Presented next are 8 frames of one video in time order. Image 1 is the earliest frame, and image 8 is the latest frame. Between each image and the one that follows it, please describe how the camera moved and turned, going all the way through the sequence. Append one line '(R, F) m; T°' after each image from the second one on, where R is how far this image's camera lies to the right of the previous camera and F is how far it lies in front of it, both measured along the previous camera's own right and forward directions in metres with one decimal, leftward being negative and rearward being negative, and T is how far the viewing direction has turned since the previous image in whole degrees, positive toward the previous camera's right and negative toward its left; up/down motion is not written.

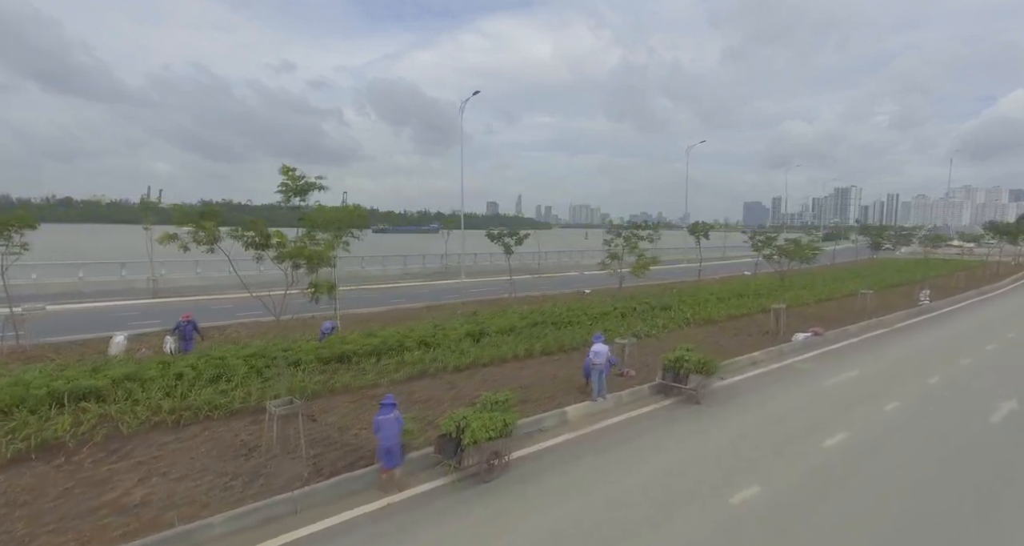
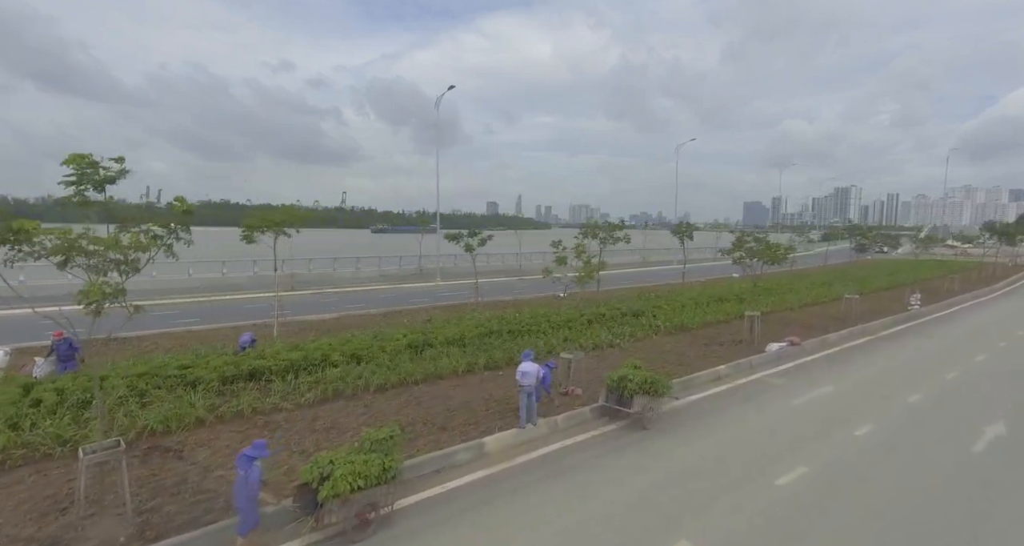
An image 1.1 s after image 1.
(+1.0, +0.9) m; 0°
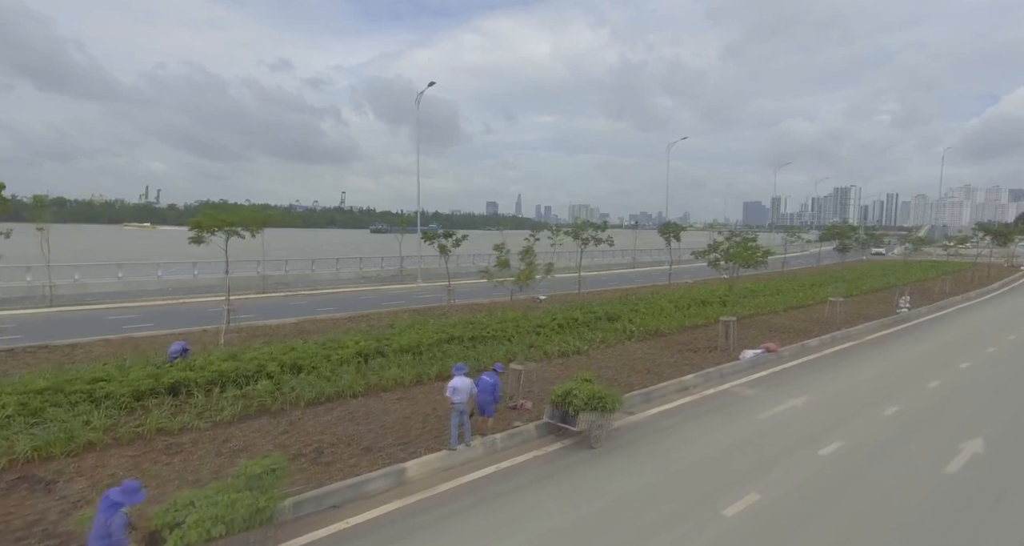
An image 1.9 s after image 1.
(+0.8, +0.6) m; 0°
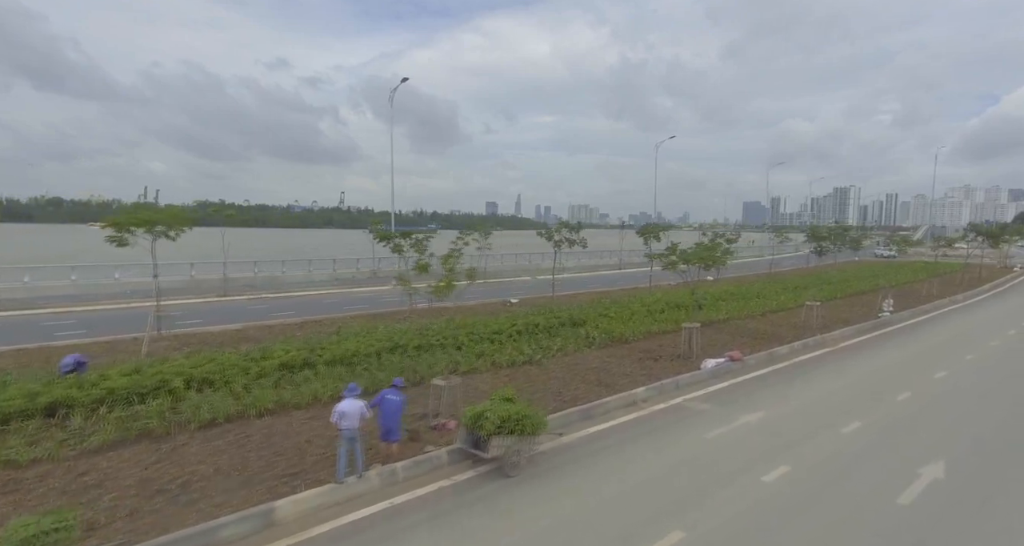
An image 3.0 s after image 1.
(+1.1, +0.7) m; 0°
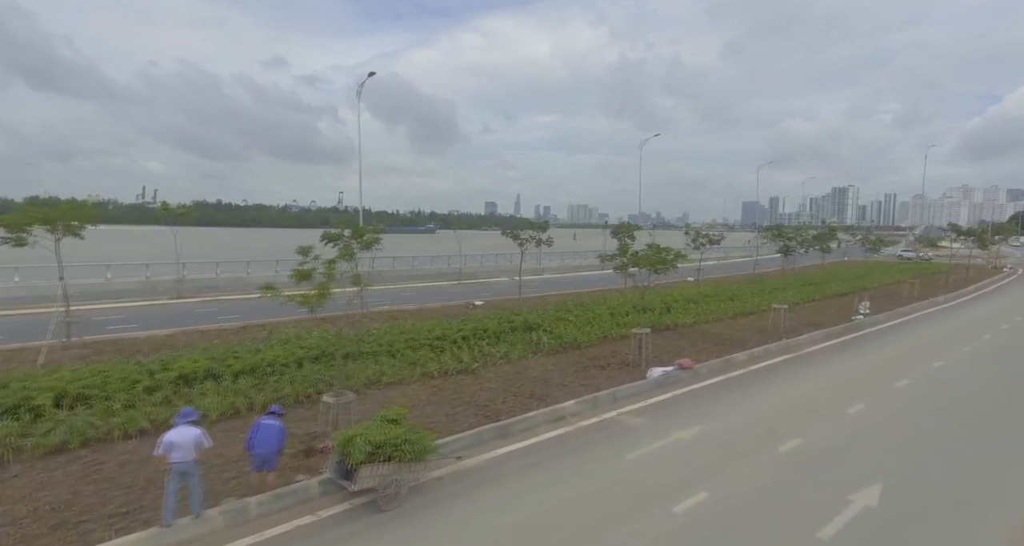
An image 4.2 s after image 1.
(+1.2, +0.7) m; 0°
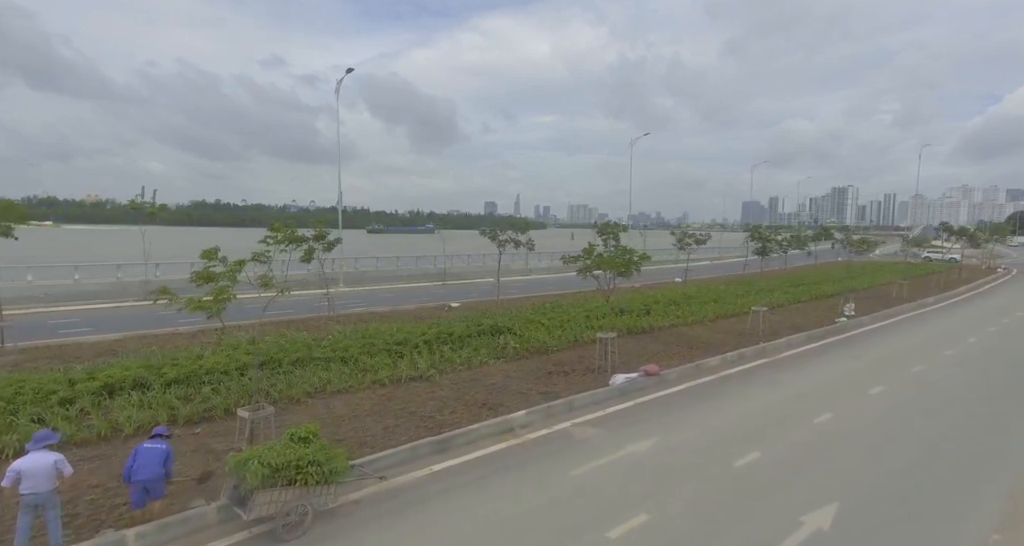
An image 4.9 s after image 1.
(+0.8, +0.5) m; 0°
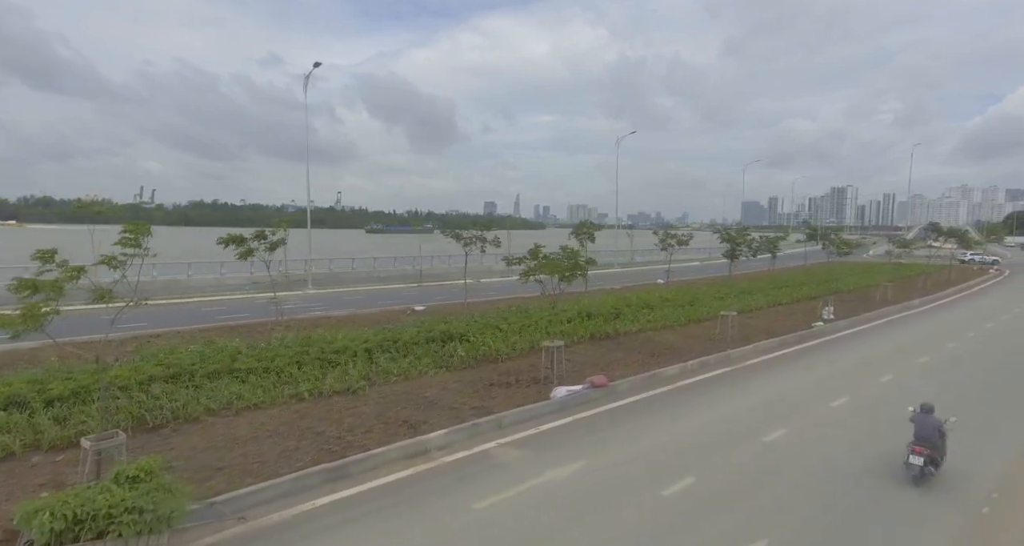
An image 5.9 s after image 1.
(+1.1, +0.8) m; 0°
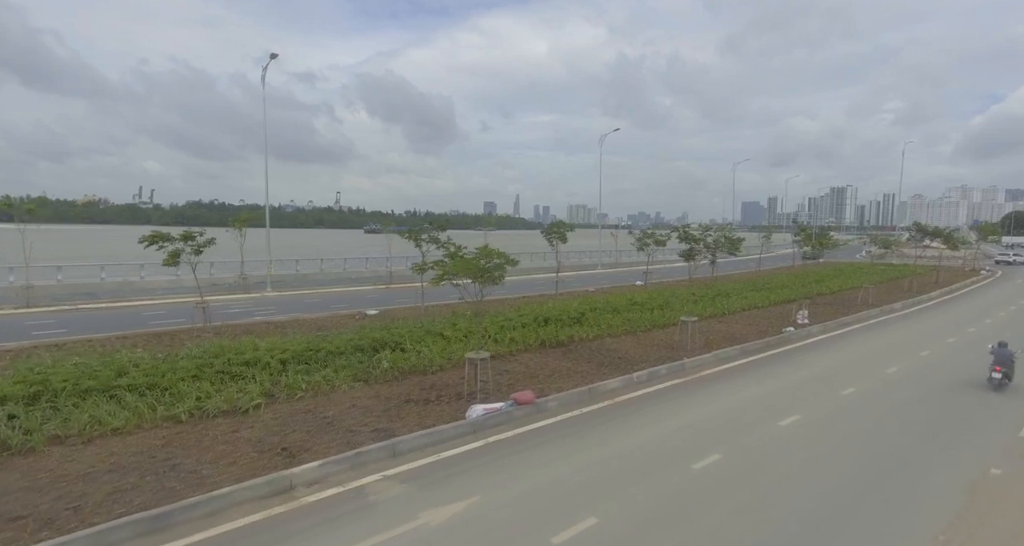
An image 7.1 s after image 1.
(+1.3, +1.0) m; 0°
